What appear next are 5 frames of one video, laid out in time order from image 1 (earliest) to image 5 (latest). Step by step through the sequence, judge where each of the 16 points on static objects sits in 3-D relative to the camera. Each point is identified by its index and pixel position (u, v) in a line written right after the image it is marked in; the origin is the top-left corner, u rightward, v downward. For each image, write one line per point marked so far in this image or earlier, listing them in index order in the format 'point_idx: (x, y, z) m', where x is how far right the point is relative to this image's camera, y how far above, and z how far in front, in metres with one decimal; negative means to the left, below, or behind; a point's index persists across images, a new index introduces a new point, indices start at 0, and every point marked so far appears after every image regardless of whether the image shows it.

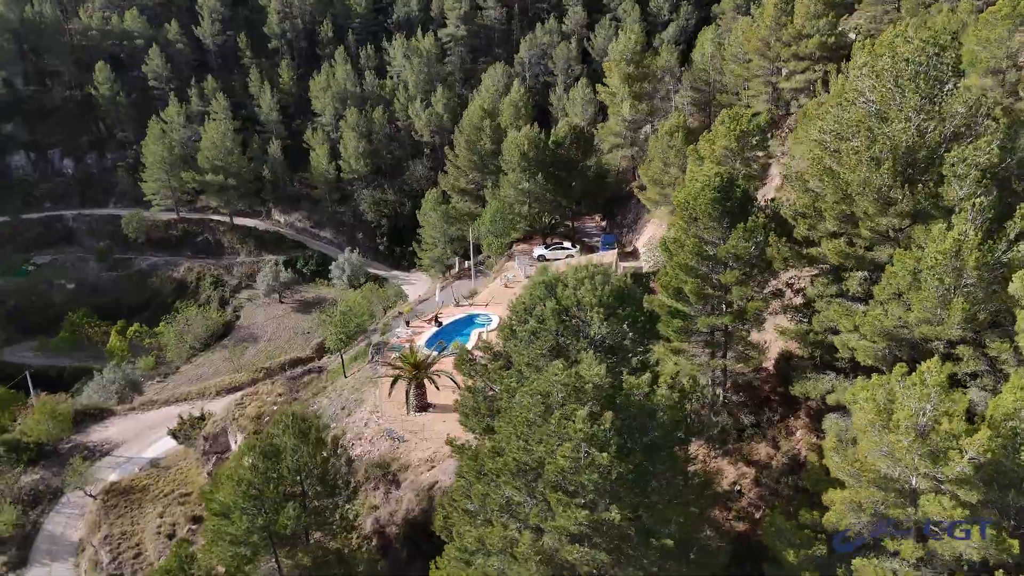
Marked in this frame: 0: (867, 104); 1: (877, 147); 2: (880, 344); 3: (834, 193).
0: (+8.3, +4.3, +17.4) m
1: (+7.9, +3.0, +16.1) m
2: (+8.1, -1.2, +16.4) m
3: (+7.3, +2.1, +16.9) m
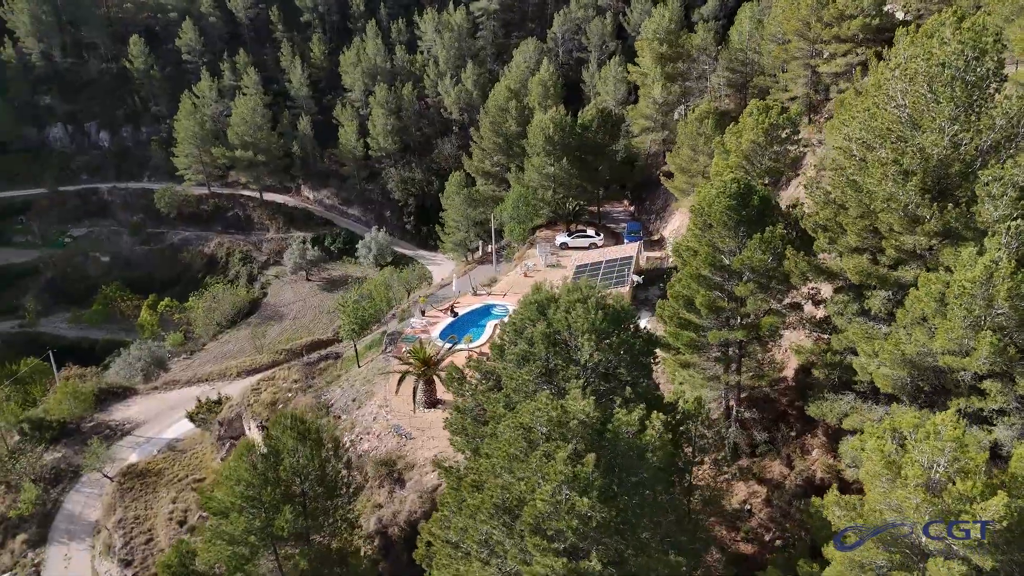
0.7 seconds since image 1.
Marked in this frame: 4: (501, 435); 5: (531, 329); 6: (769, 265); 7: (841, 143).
0: (+8.3, +3.8, +16.0) m
1: (+7.8, +2.5, +14.8) m
2: (+7.9, -1.7, +15.2) m
3: (+7.2, +1.7, +15.7) m
4: (-0.2, -2.6, +13.1) m
5: (+0.3, -0.8, +13.8) m
6: (+6.1, +0.5, +17.6) m
7: (+7.6, +3.4, +17.4) m
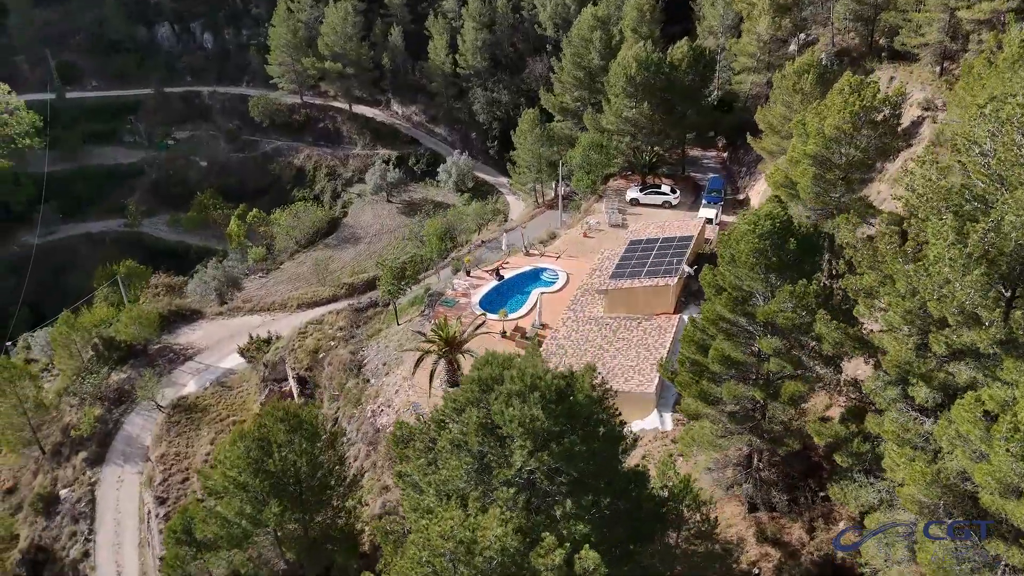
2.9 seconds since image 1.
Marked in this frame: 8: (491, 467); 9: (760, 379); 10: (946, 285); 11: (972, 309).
0: (+7.8, +2.1, +12.3) m
1: (+7.0, +0.8, +11.3) m
2: (+6.9, -3.4, +12.3) m
3: (+6.5, +0.1, +12.4) m
4: (-1.5, -3.8, +11.5) m
5: (-0.7, -2.0, +11.9) m
6: (+5.6, -0.7, +14.6) m
7: (+7.3, +1.9, +13.7) m
8: (-0.3, -2.8, +11.8) m
9: (+5.2, -1.9, +15.8) m
10: (+6.6, 0.0, +11.4) m
11: (+7.0, -0.3, +11.3) m
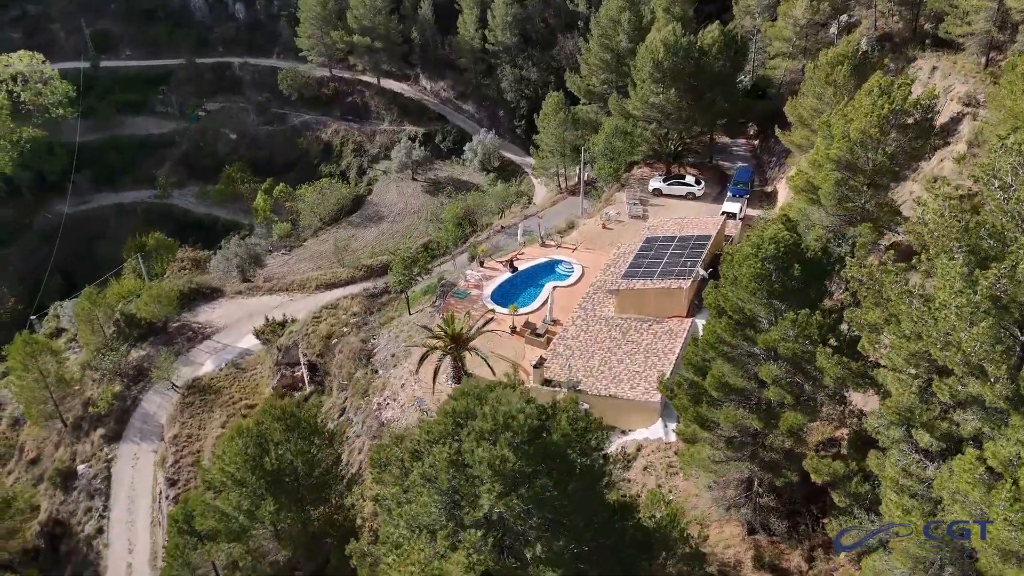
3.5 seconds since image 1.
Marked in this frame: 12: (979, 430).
0: (+7.5, +1.5, +11.3) m
1: (+6.7, +0.1, +10.5) m
2: (+6.5, -4.1, +11.6) m
3: (+6.2, -0.6, +11.6) m
4: (-1.9, -4.3, +11.2) m
5: (-1.1, -2.5, +11.5) m
6: (+5.3, -1.2, +13.8) m
7: (+7.1, +1.3, +12.8) m
8: (-0.8, -3.3, +11.4) m
9: (+5.0, -2.4, +15.2) m
10: (+6.3, -0.7, +10.6) m
11: (+6.6, -1.0, +10.5) m
12: (+7.0, -2.1, +11.1) m
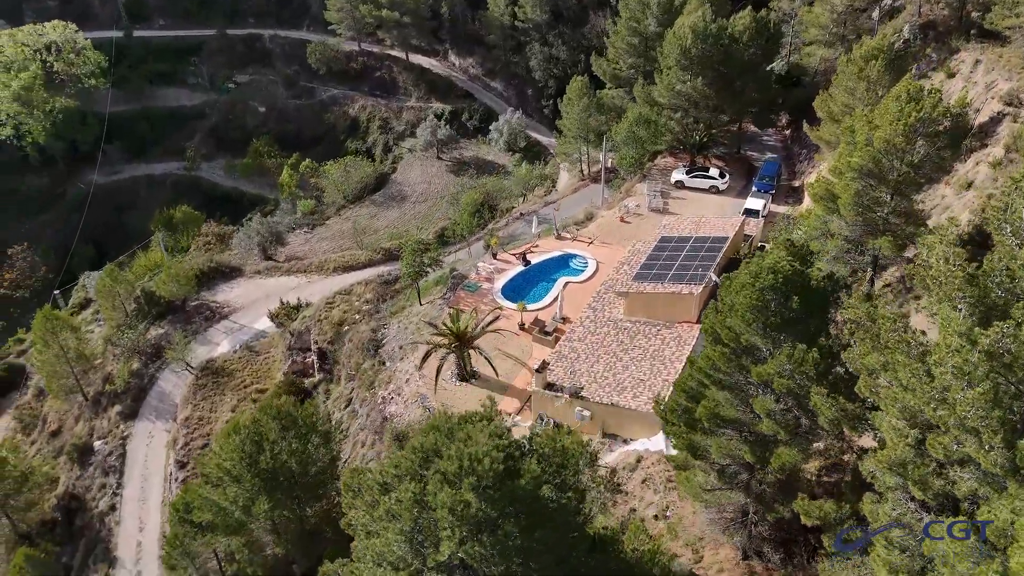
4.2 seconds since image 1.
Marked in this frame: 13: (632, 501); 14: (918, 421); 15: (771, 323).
0: (+7.1, +0.7, +10.5) m
1: (+6.2, -0.7, +9.7) m
2: (+5.9, -4.8, +11.0) m
3: (+5.7, -1.3, +10.8) m
4: (-2.5, -4.7, +11.0) m
5: (-1.6, -2.9, +11.1) m
6: (+5.0, -1.8, +13.2) m
7: (+6.8, +0.6, +12.0) m
8: (-1.3, -3.8, +11.1) m
9: (+4.7, -2.9, +14.6) m
10: (+5.8, -1.4, +9.9) m
11: (+6.1, -1.7, +9.8) m
12: (+6.5, -2.9, +10.4) m
13: (+3.2, -5.7, +19.9) m
14: (+6.0, -1.9, +11.0) m
15: (+4.7, -0.6, +13.5) m
